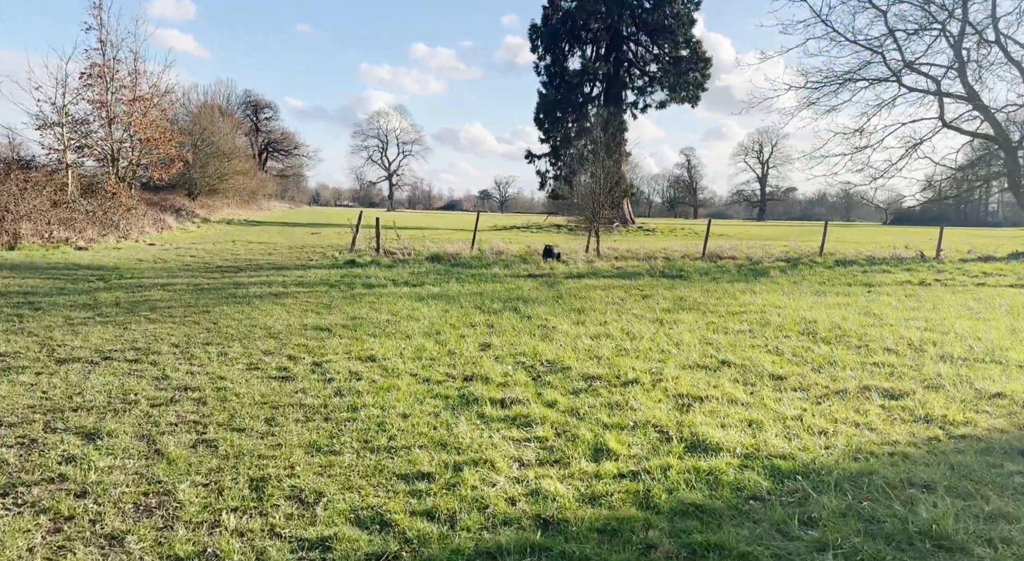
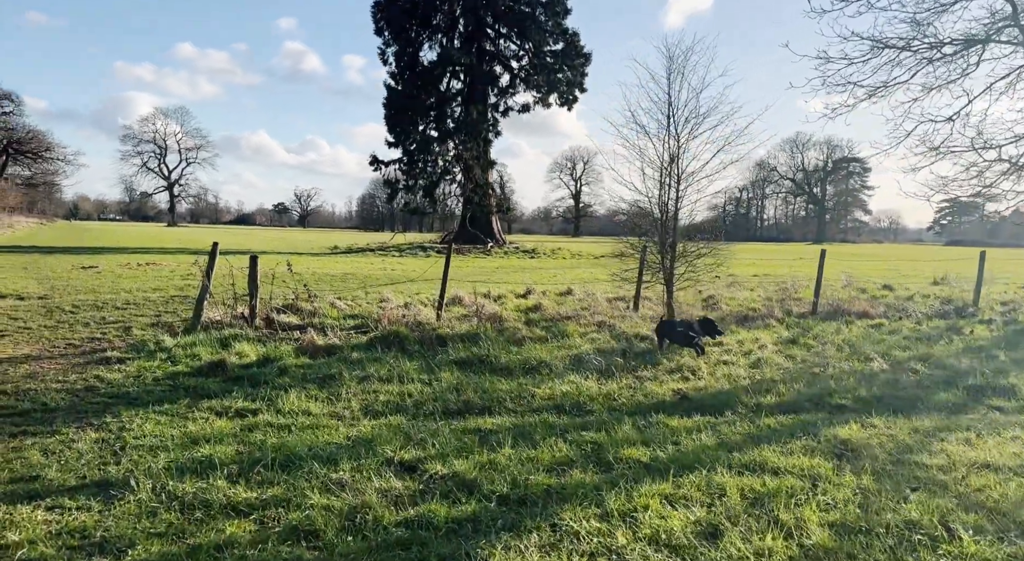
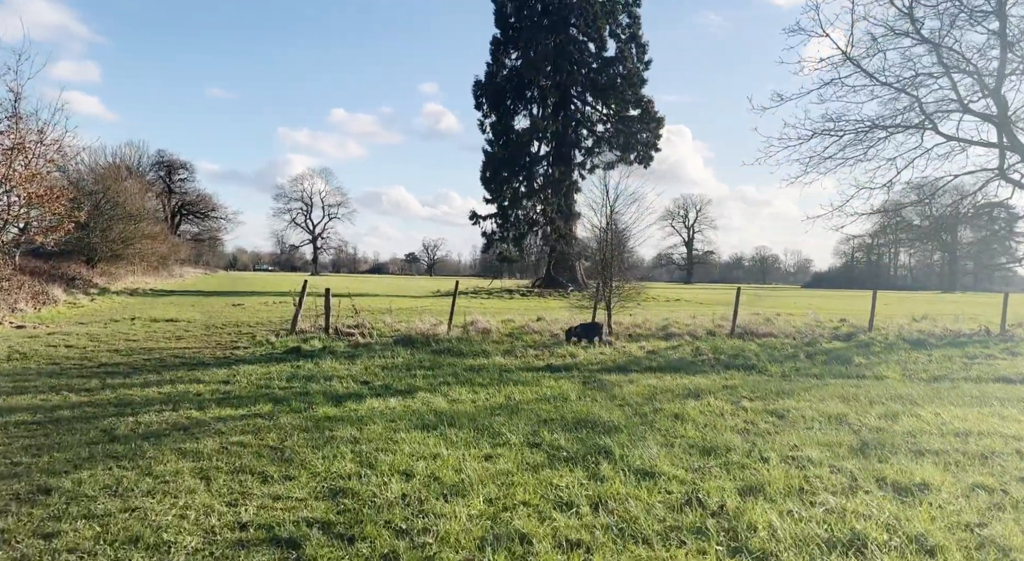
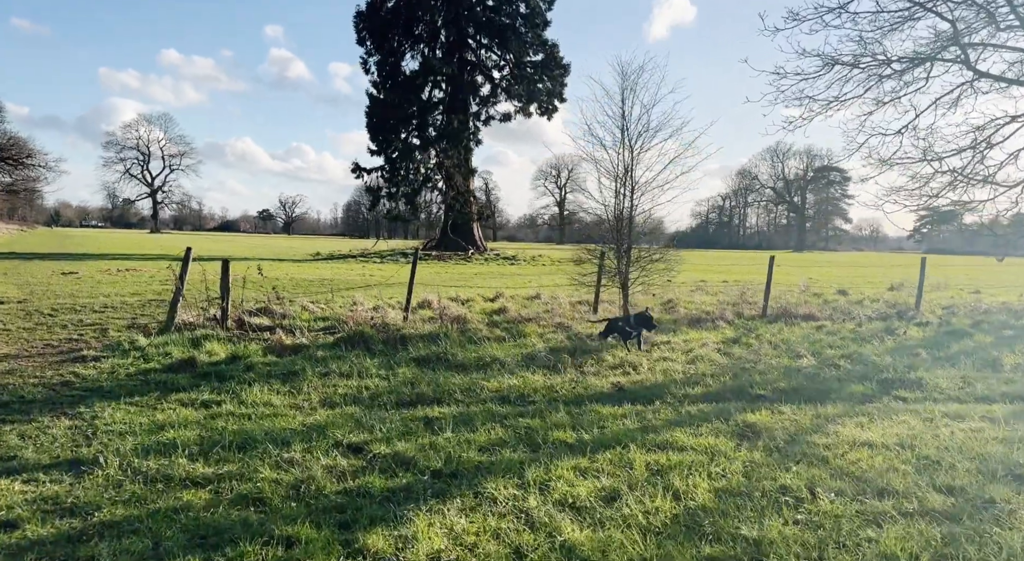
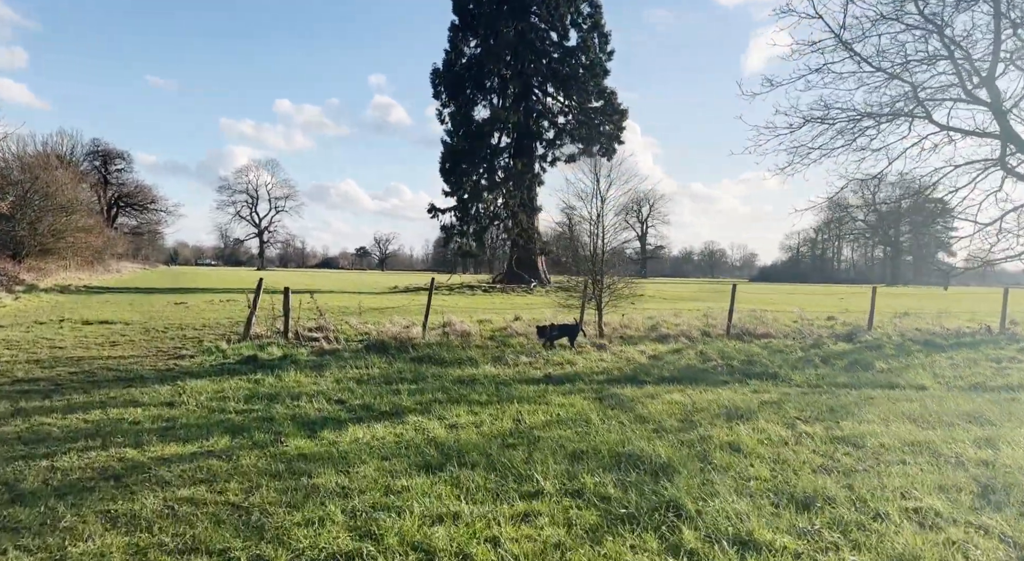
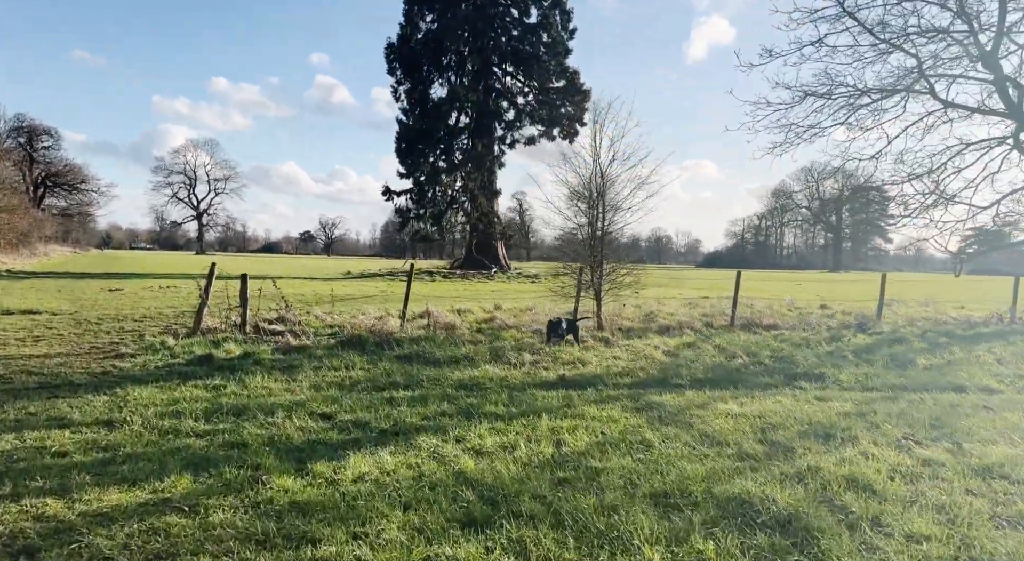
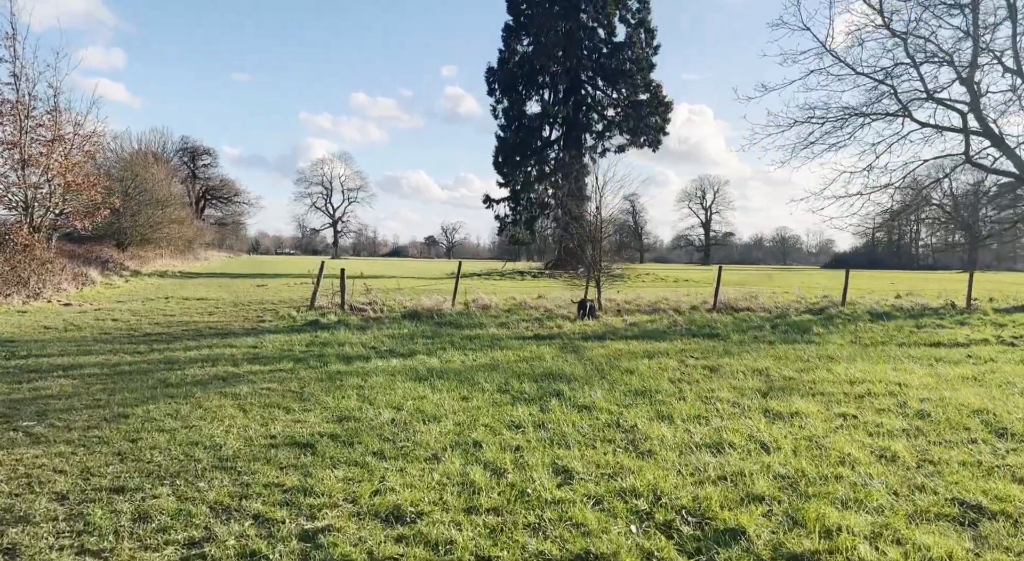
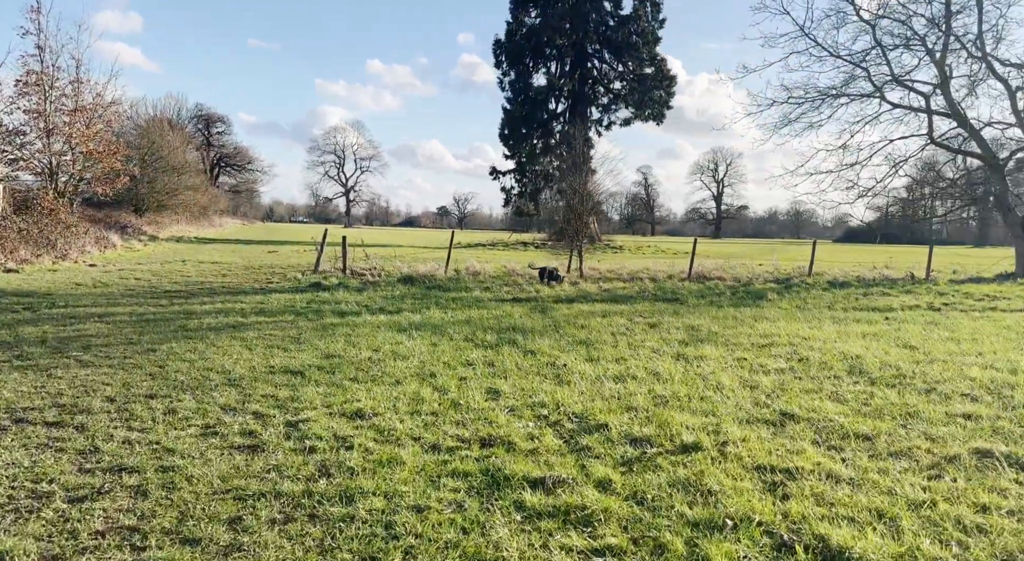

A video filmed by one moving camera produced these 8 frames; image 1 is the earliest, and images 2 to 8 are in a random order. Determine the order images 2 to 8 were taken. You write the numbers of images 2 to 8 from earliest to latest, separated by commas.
8, 7, 3, 5, 6, 4, 2
